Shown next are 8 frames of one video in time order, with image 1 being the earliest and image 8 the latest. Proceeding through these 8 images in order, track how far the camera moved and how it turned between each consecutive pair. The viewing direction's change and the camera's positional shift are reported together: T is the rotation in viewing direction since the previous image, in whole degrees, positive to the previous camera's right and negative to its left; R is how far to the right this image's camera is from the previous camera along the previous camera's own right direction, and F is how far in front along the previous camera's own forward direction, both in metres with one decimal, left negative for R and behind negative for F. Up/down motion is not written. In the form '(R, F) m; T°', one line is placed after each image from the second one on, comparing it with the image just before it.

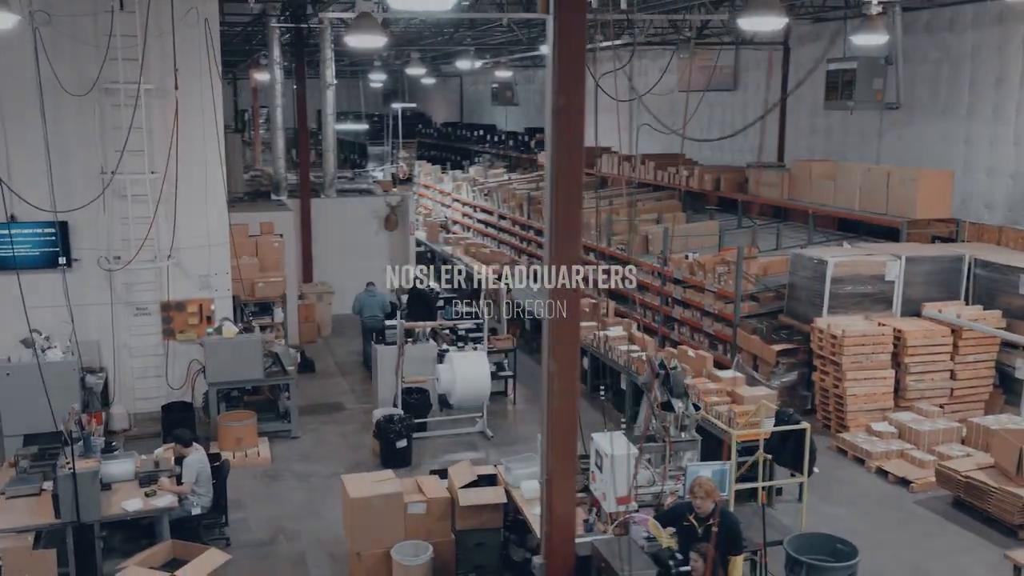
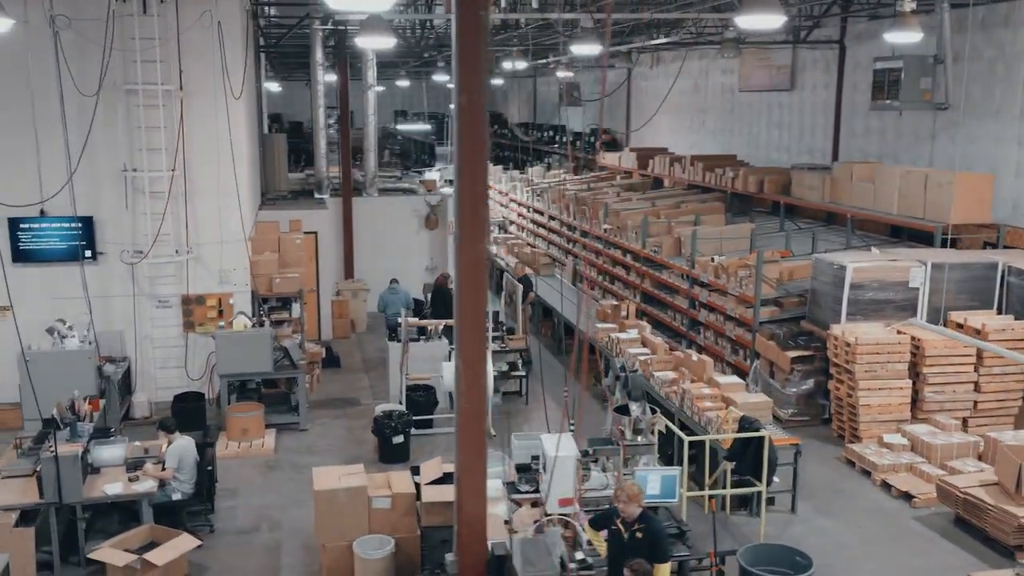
(+0.8, 0.0) m; -6°
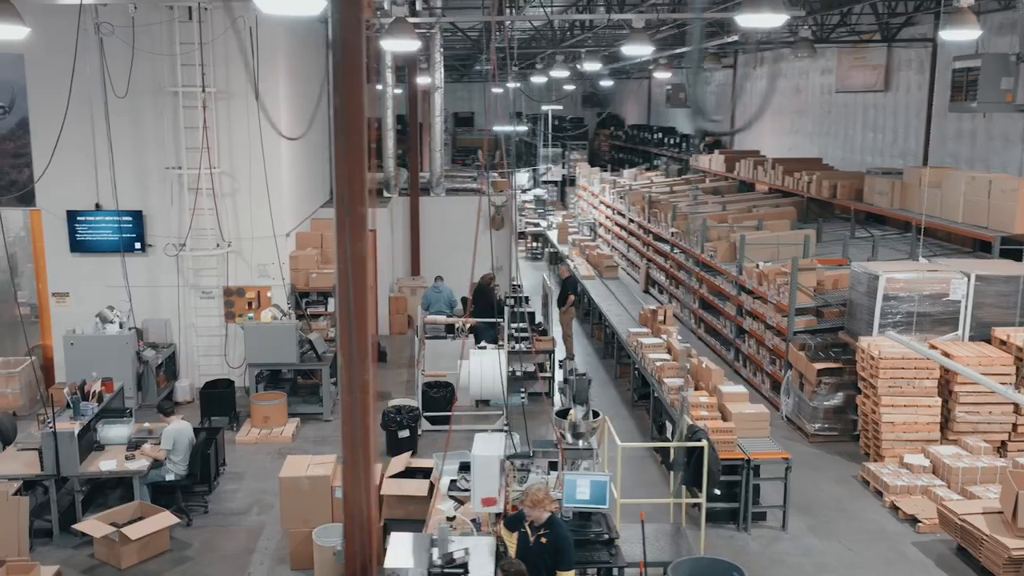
(+1.1, 0.0) m; -8°
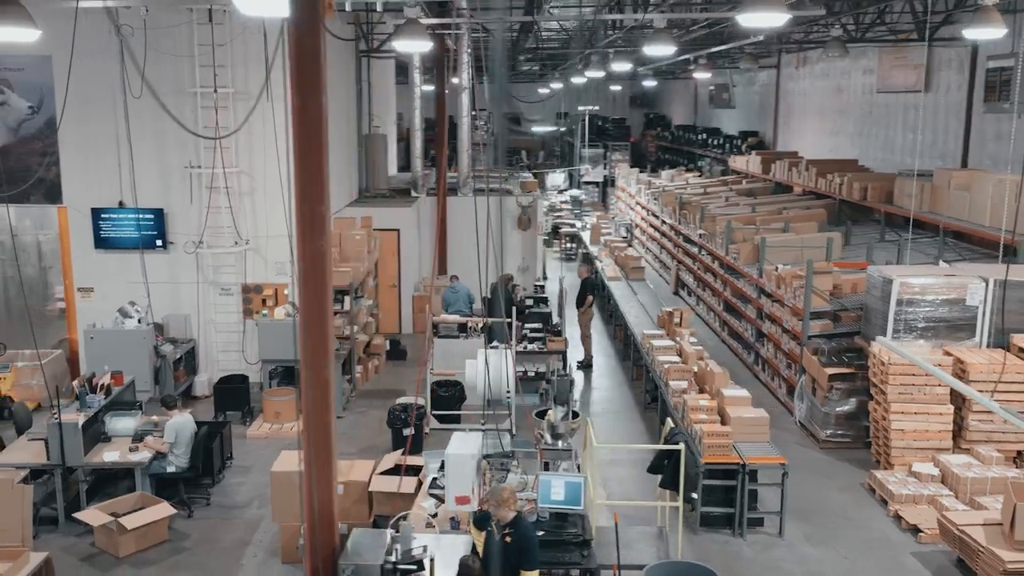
(+0.4, 0.0) m; -3°
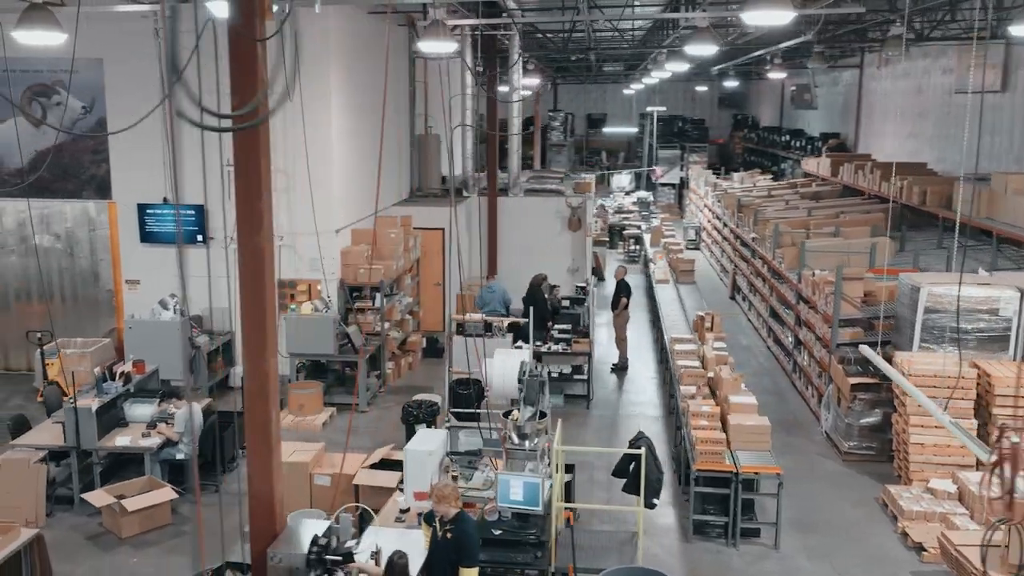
(+0.7, 0.0) m; -6°
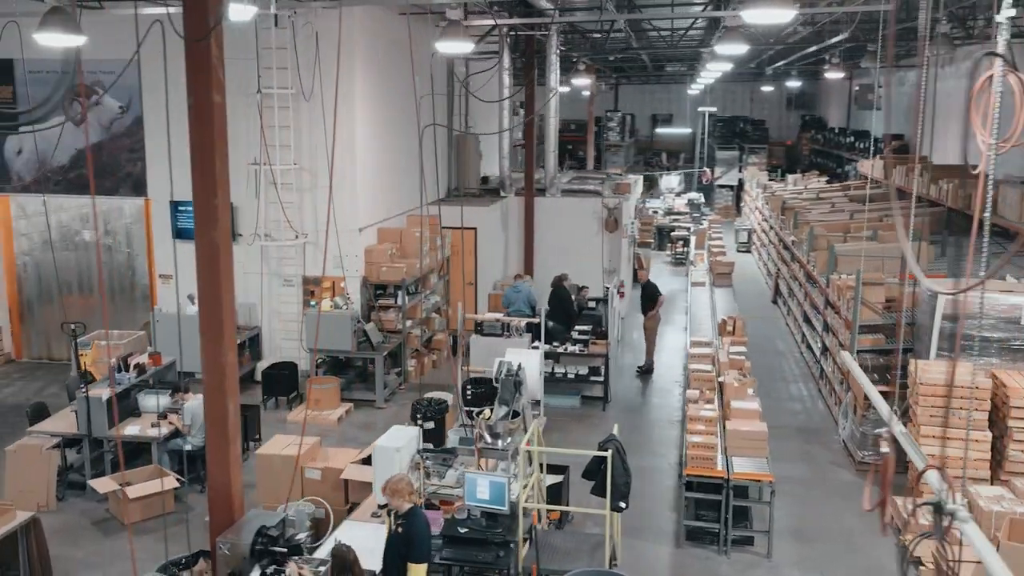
(+0.6, 0.0) m; -4°
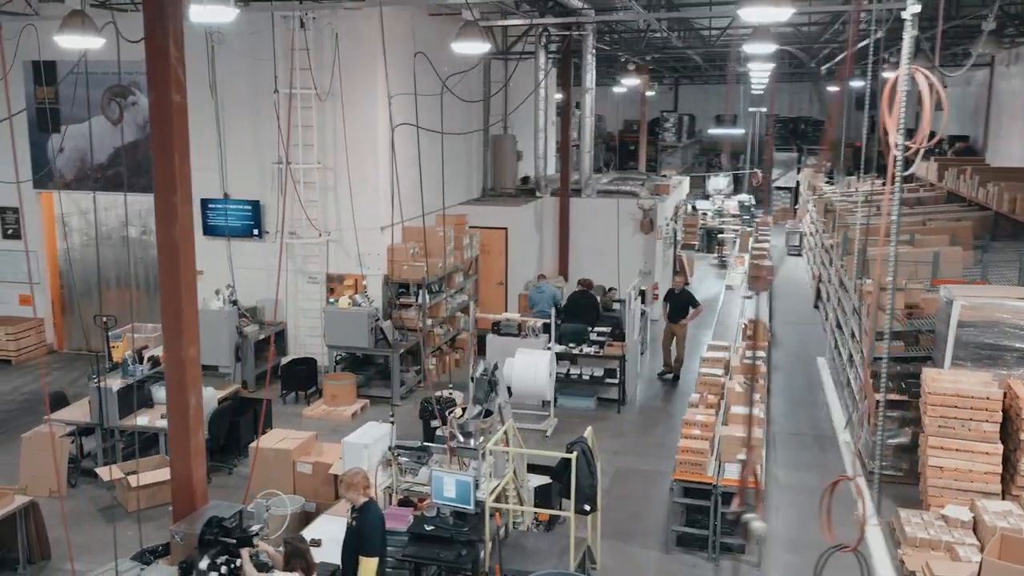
(+0.6, 0.0) m; -4°
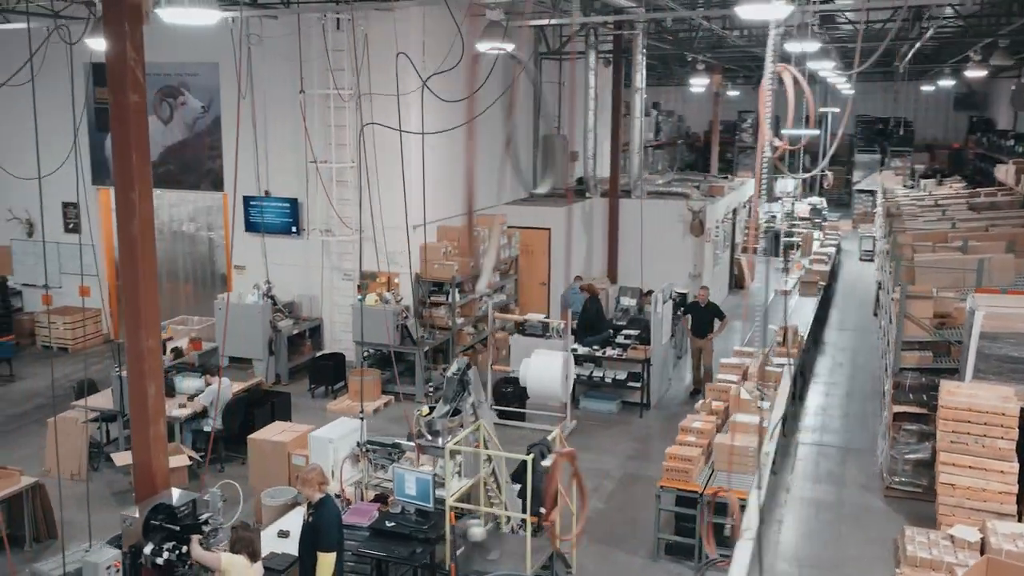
(+0.7, +0.1) m; -6°
